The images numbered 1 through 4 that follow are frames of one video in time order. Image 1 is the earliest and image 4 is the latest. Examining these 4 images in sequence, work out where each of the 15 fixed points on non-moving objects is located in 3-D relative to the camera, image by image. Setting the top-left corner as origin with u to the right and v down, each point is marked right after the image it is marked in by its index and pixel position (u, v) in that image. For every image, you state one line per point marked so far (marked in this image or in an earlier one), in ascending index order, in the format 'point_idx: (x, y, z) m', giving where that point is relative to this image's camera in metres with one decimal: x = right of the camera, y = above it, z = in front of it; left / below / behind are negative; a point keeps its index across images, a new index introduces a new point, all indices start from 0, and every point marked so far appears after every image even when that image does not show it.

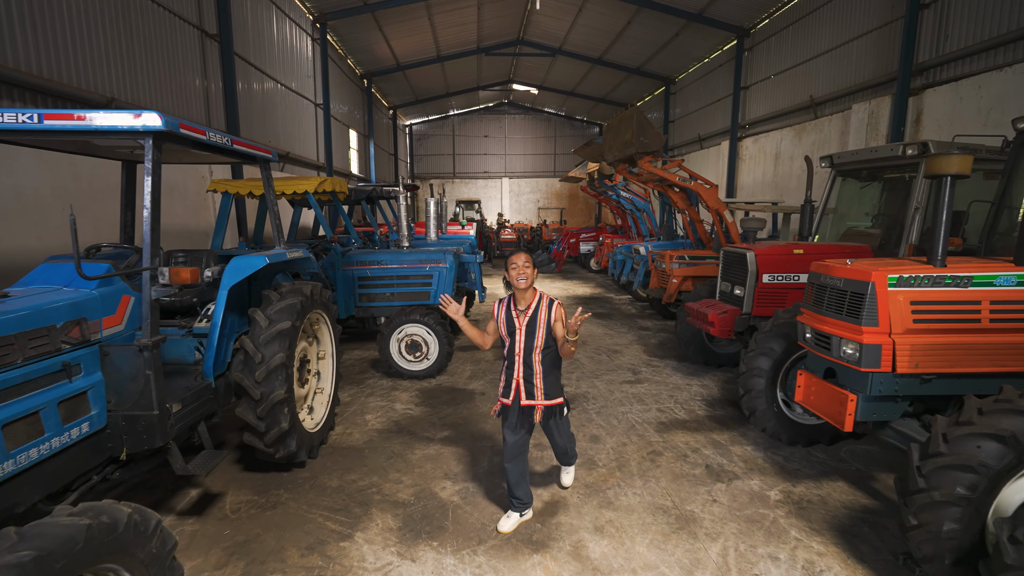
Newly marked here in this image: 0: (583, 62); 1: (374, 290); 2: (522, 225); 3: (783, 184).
0: (+1.8, +5.8, +13.0) m
1: (-1.3, 0.0, +4.9) m
2: (+0.3, +2.0, +16.1) m
3: (+4.4, +1.7, +8.2) m
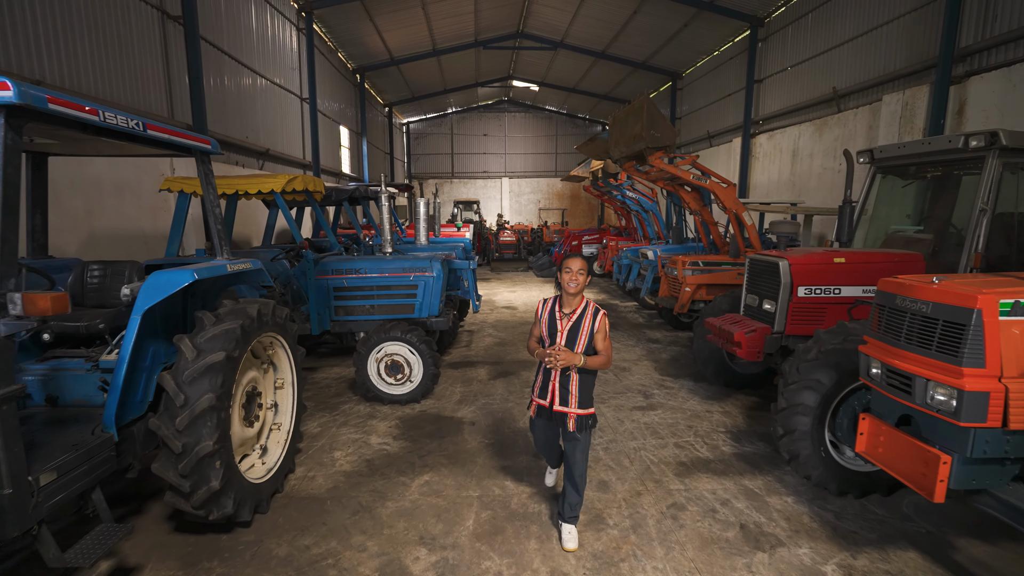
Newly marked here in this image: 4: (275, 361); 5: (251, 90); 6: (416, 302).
0: (+1.8, +5.7, +12.5) m
1: (-1.4, -0.1, +4.4) m
2: (+0.3, +1.9, +15.6) m
3: (+4.4, +1.6, +7.6) m
4: (-1.4, -0.4, +2.9) m
5: (-3.6, +2.7, +6.9) m
6: (-0.8, -0.1, +4.3) m
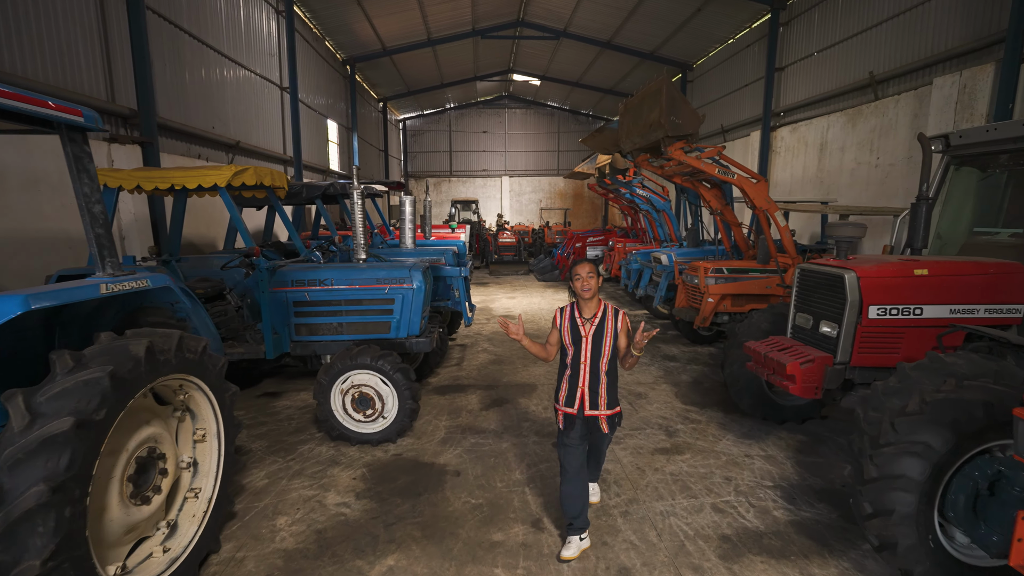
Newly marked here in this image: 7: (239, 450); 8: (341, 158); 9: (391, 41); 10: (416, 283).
0: (+1.8, +5.6, +11.8) m
1: (-1.4, -0.2, +3.6) m
2: (+0.3, +1.8, +14.9) m
3: (+4.3, +1.5, +6.9) m
4: (-1.4, -0.5, +2.2) m
5: (-3.6, +2.6, +6.2) m
6: (-0.9, -0.2, +3.6) m
7: (-1.8, -1.1, +3.3) m
8: (-3.9, +3.0, +11.6) m
9: (-2.6, +5.3, +10.8) m
10: (-0.7, 0.0, +3.6) m
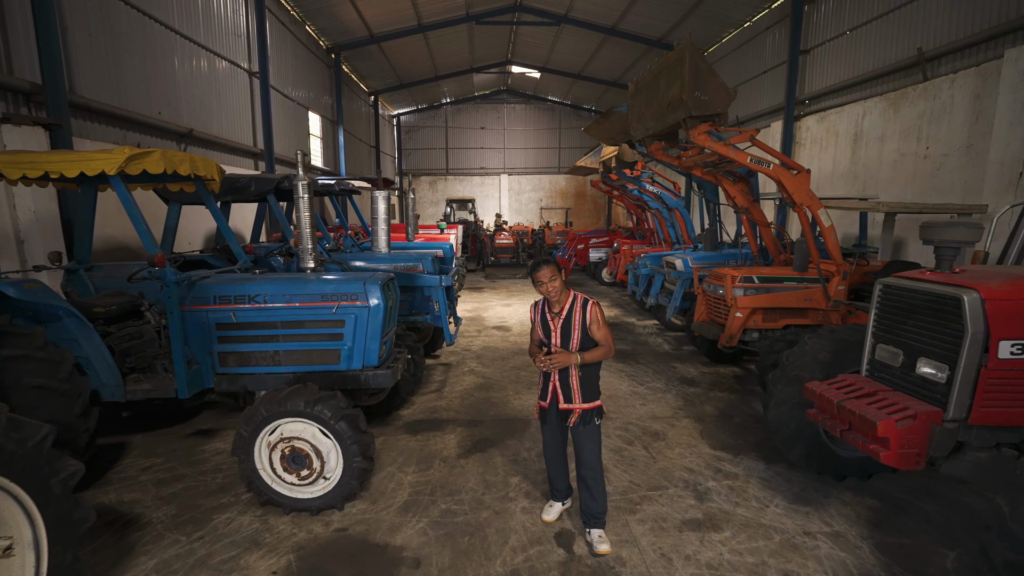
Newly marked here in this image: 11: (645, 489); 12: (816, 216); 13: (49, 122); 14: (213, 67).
0: (+1.8, +5.5, +11.0) m
1: (-1.5, -0.3, +2.8) m
2: (+0.2, +1.7, +14.1) m
3: (+4.3, +1.4, +6.1) m
4: (-1.5, -0.6, +1.4) m
5: (-3.7, +2.5, +5.5) m
6: (-0.9, -0.3, +2.8) m
7: (-1.9, -1.2, +2.5) m
8: (-4.0, +2.9, +10.9) m
9: (-2.7, +5.2, +10.0) m
10: (-0.8, -0.1, +2.9) m
11: (+0.7, -1.1, +2.8) m
12: (+2.4, +0.6, +4.0) m
13: (-3.4, +1.2, +3.8) m
14: (-3.7, +2.8, +6.4) m
